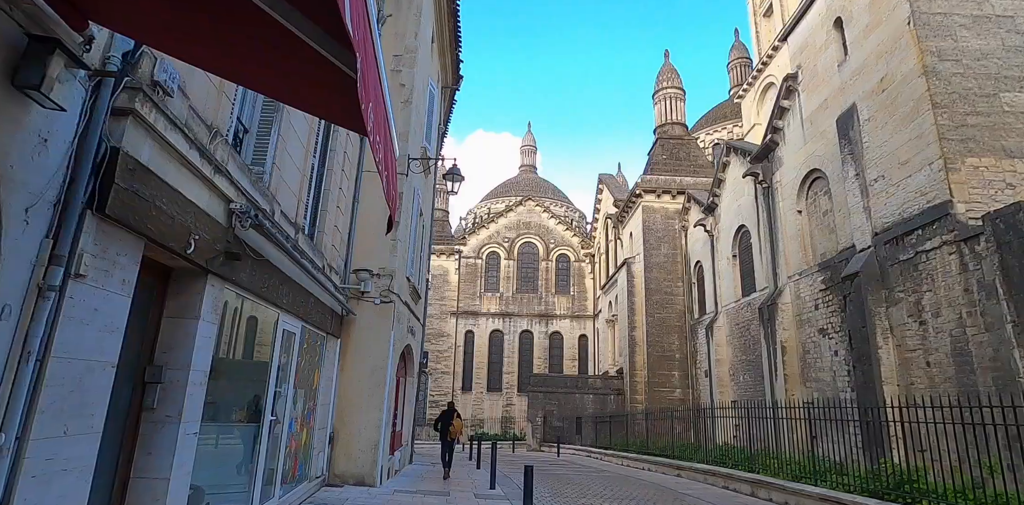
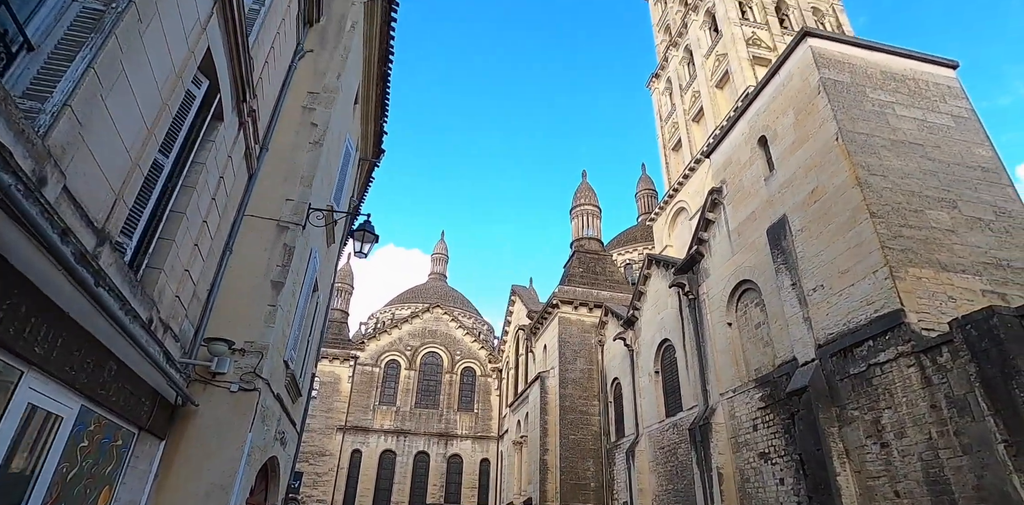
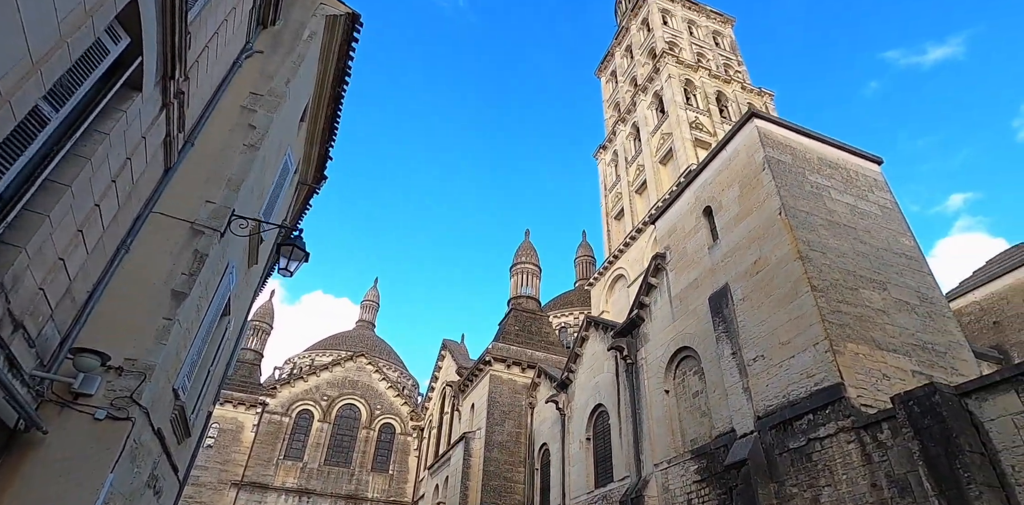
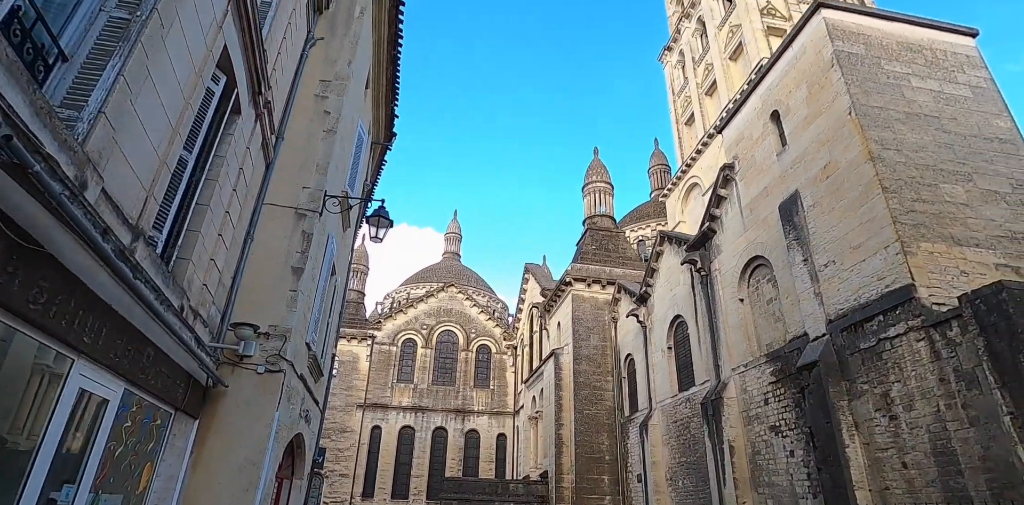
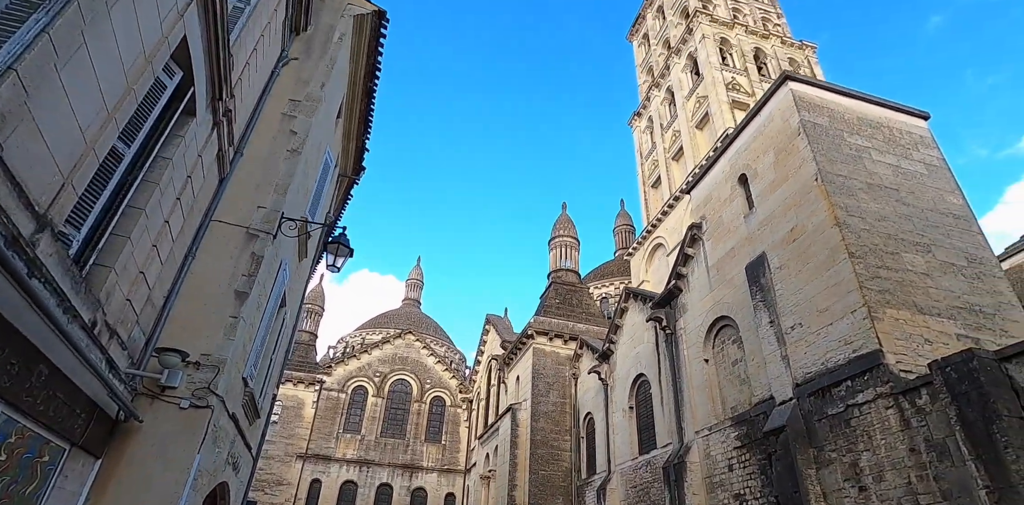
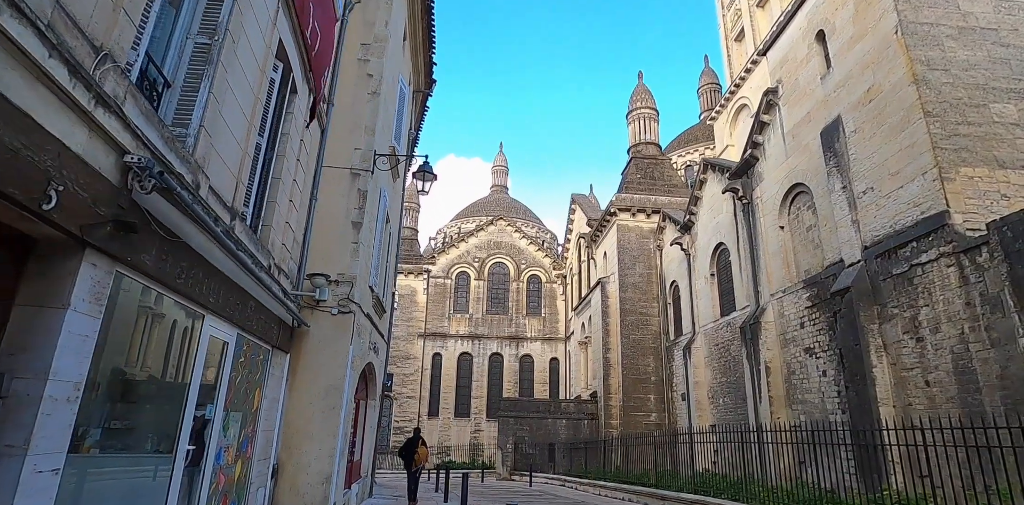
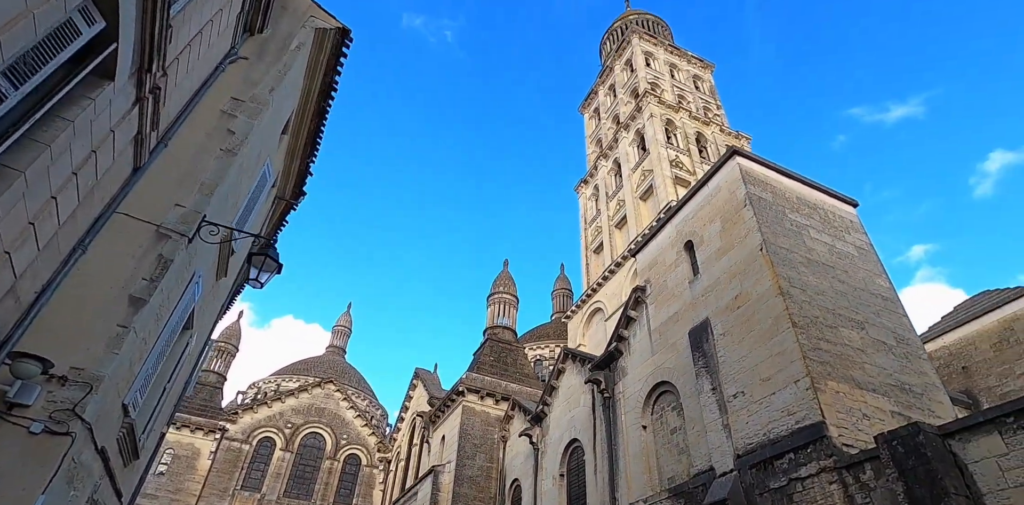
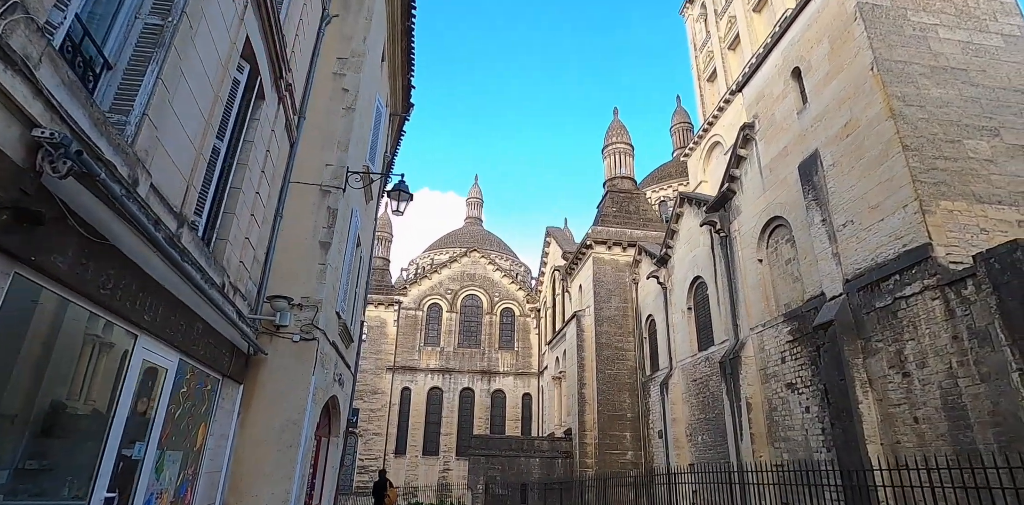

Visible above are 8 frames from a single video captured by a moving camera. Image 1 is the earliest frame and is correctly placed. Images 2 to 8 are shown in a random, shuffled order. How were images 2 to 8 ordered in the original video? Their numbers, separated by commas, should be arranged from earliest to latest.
6, 8, 4, 2, 5, 3, 7
